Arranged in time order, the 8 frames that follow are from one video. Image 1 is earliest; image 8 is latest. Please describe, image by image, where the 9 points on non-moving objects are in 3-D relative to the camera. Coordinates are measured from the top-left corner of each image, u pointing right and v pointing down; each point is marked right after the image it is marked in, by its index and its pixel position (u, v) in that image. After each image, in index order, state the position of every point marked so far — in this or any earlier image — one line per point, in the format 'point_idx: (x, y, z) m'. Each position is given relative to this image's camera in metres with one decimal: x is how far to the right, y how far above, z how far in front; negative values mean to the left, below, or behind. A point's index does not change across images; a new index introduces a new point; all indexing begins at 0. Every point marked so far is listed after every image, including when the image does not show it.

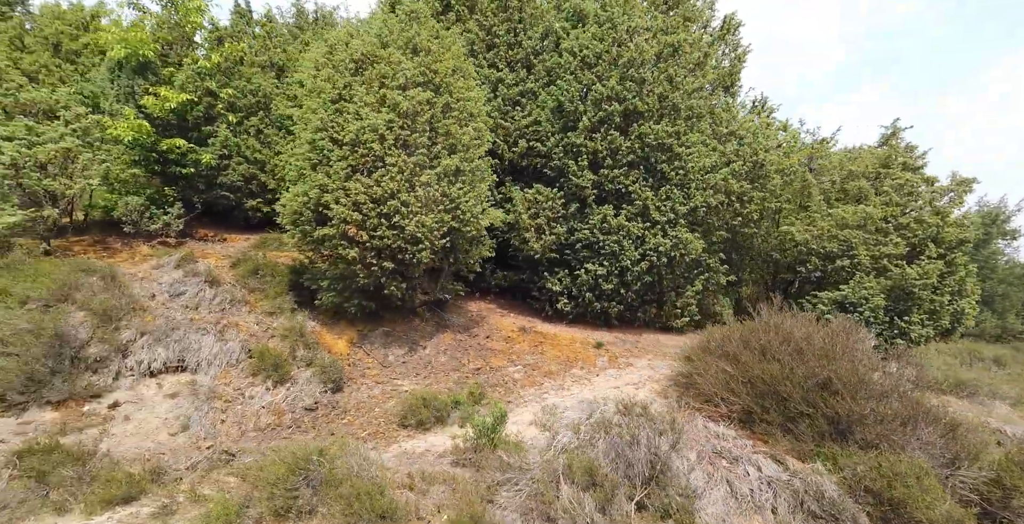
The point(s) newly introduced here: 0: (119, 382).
0: (-4.3, -1.3, +6.4) m
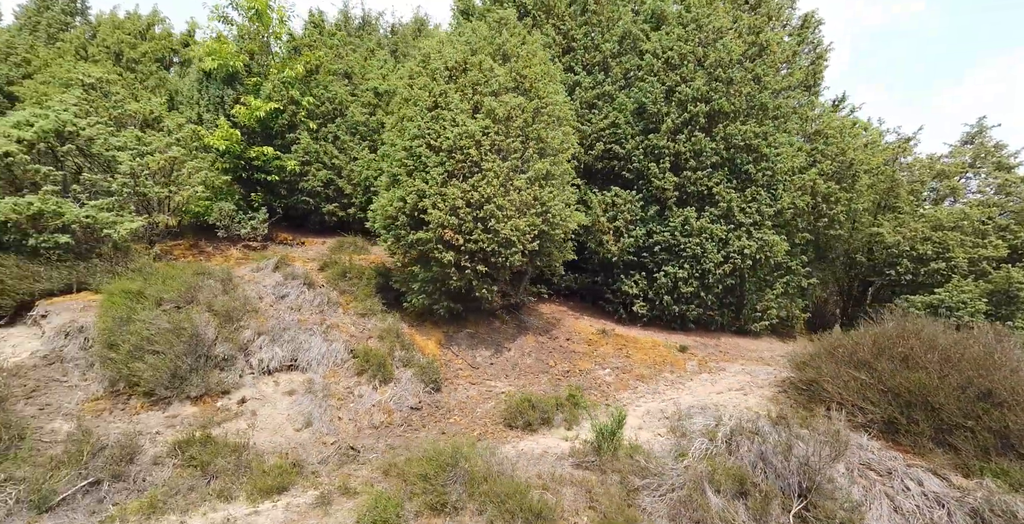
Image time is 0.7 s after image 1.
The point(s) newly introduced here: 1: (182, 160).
0: (-3.1, -1.4, +6.8) m
1: (-5.9, +1.8, +10.4) m
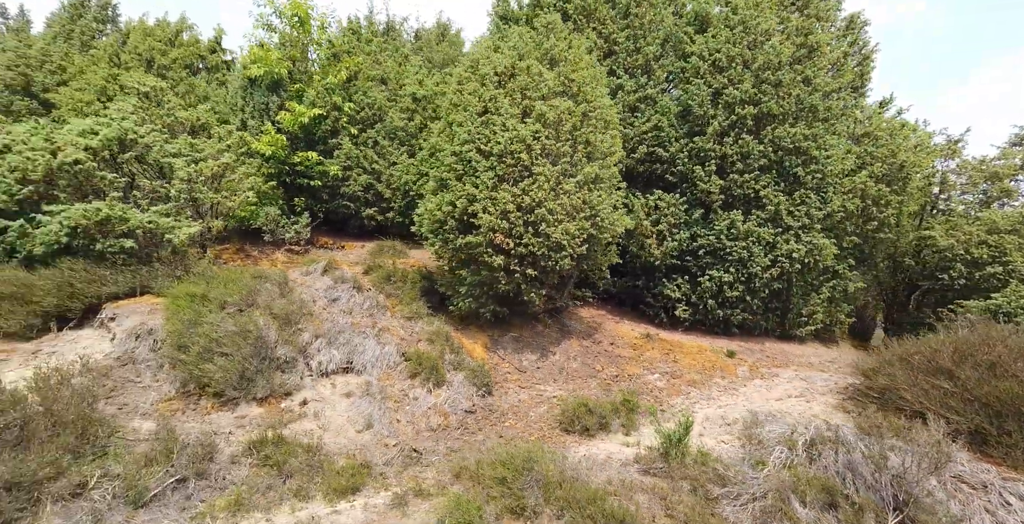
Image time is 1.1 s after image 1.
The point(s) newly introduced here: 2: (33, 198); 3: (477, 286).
0: (-2.5, -1.4, +6.9) m
1: (-5.1, +1.7, +10.7) m
2: (-6.8, +0.9, +8.5) m
3: (-0.6, -0.4, +9.0) m
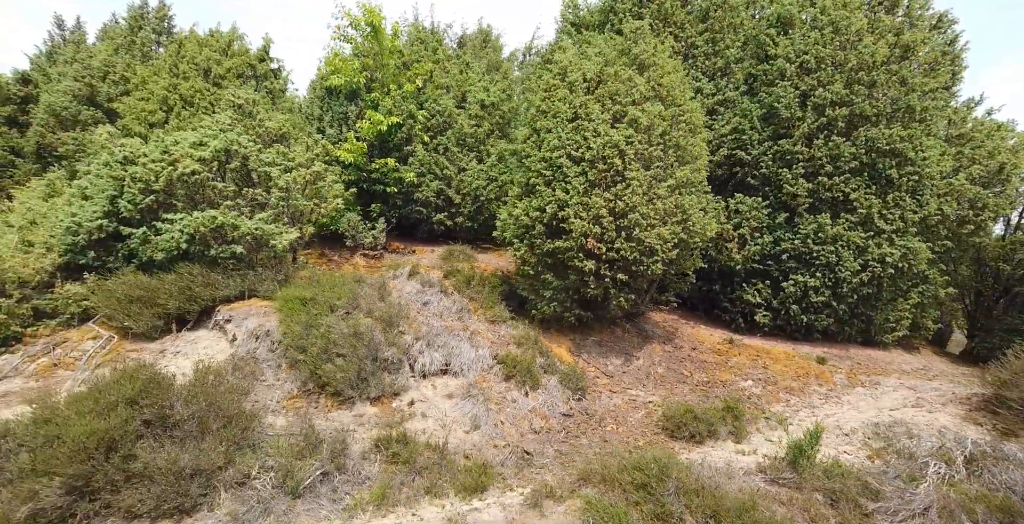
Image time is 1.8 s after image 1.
0: (-1.3, -1.5, +7.1) m
1: (-3.6, +1.7, +11.1) m
2: (-5.5, +0.9, +9.1) m
3: (+0.8, -0.4, +9.1) m
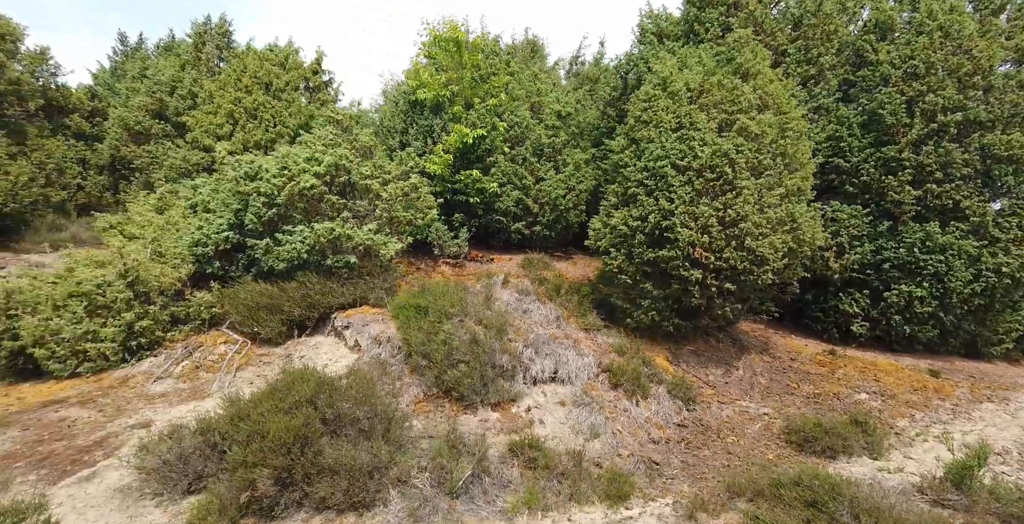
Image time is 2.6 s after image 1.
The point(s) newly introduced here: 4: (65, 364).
0: (+0.1, -1.6, +7.3) m
1: (-1.8, +1.5, +11.5) m
2: (-3.9, +0.7, +9.6) m
3: (+2.4, -0.6, +9.1) m
4: (-6.2, -1.4, +8.2) m
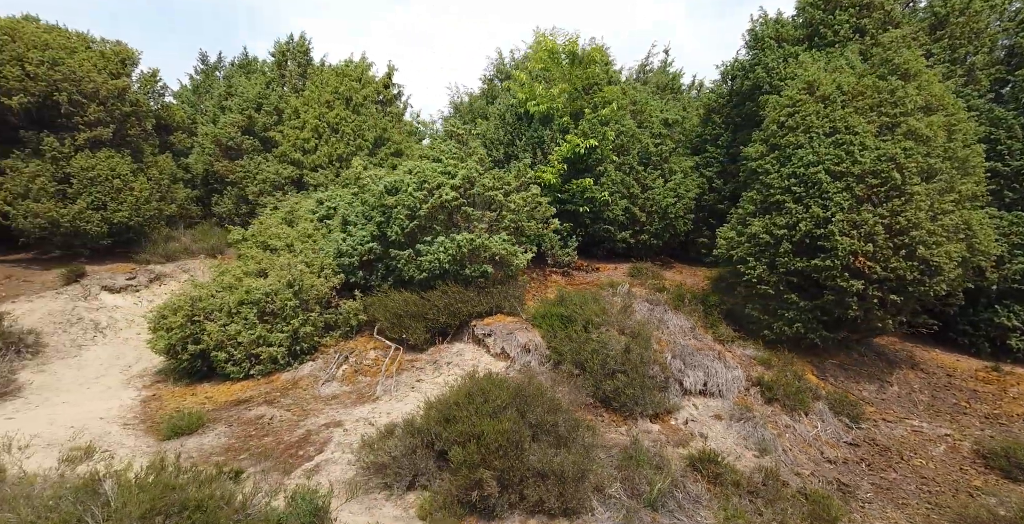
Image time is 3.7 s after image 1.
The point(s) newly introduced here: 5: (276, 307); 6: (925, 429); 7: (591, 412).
0: (+2.1, -1.7, +7.2) m
1: (+0.6, +1.3, +11.7) m
2: (-1.7, +0.5, +10.0) m
3: (+4.5, -0.7, +8.8) m
4: (-4.1, -1.6, +8.9) m
5: (-3.7, -0.7, +9.2) m
6: (+5.1, -2.1, +7.3) m
7: (+0.9, -1.8, +6.8) m
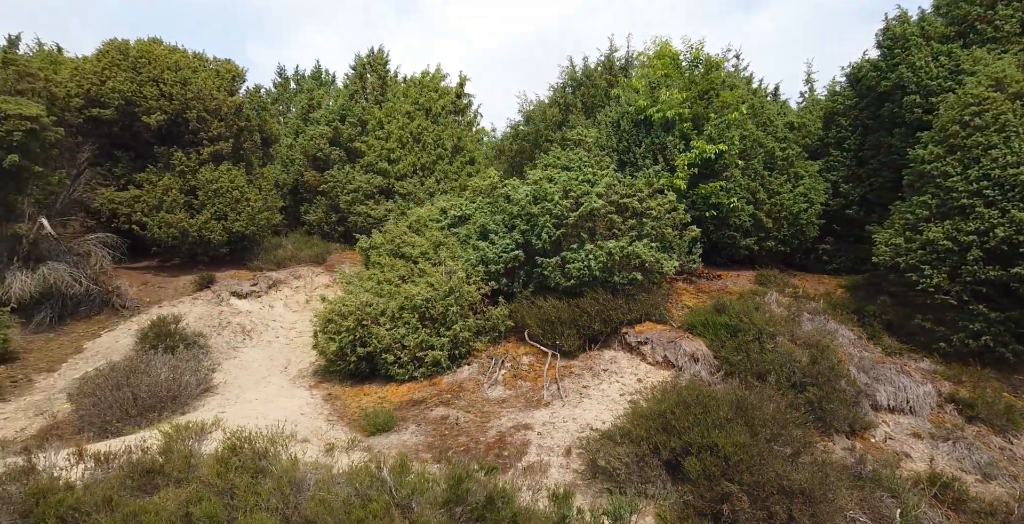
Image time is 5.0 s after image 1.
0: (+4.2, -1.8, +6.9) m
1: (+3.3, +1.2, +11.5) m
2: (+0.9, +0.4, +10.1) m
3: (+6.8, -0.9, +8.2) m
4: (-1.7, -1.7, +9.3) m
5: (-1.2, -0.8, +9.5) m
6: (+7.3, -2.2, +6.6) m
7: (+3.1, -1.9, +6.7) m
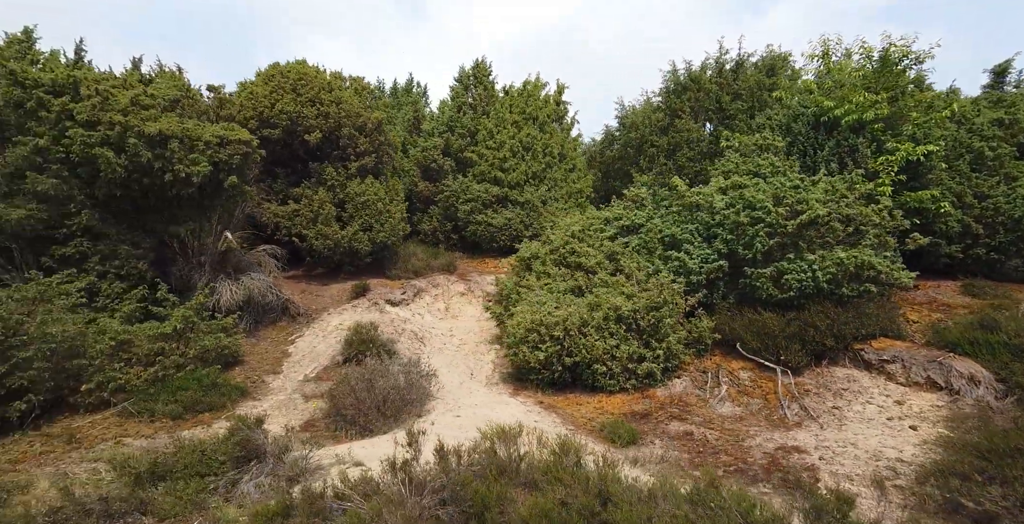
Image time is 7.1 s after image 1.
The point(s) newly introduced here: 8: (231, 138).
0: (+7.1, -1.9, +5.8) m
1: (+7.0, +1.0, +10.5) m
2: (+4.4, +0.2, +9.6) m
3: (+9.9, -1.0, +6.6) m
4: (+1.7, -1.8, +9.1) m
5: (+2.2, -1.0, +9.3) m
6: (+10.1, -2.3, +4.9) m
7: (+5.9, -2.0, +5.7) m
8: (-5.7, +2.6, +12.1) m
